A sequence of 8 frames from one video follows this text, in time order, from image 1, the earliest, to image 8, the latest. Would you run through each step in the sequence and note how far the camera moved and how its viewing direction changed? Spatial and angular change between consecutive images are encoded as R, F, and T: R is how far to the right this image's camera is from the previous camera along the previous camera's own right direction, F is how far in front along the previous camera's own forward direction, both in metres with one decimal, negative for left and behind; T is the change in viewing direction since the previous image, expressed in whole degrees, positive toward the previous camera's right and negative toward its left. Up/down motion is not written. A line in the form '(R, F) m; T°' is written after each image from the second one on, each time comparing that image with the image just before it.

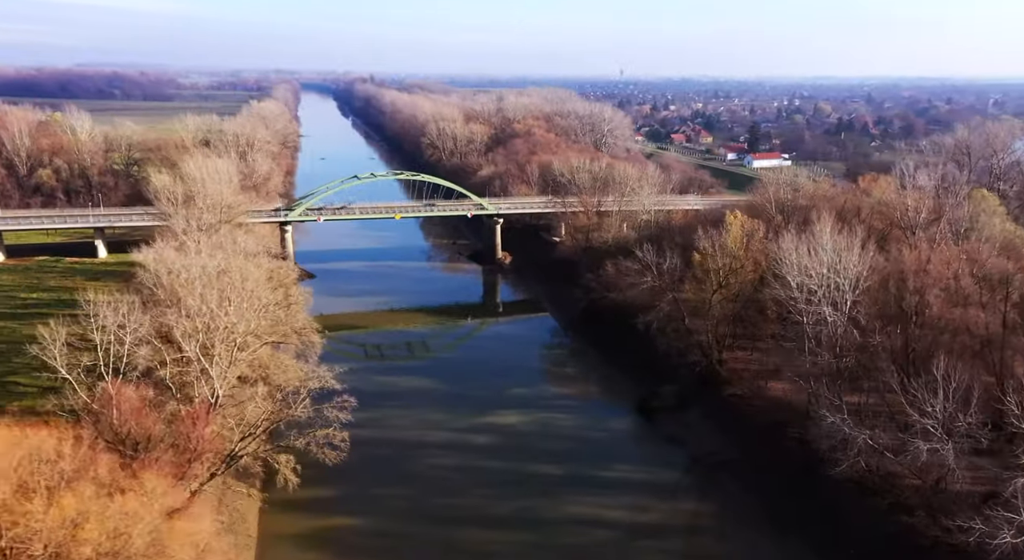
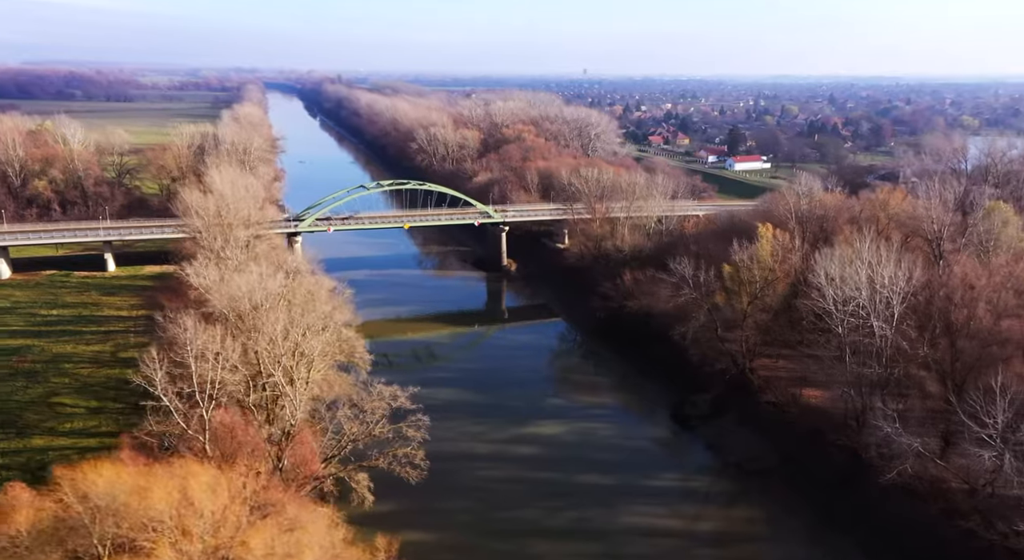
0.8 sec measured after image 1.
(-2.3, -0.6) m; +3°
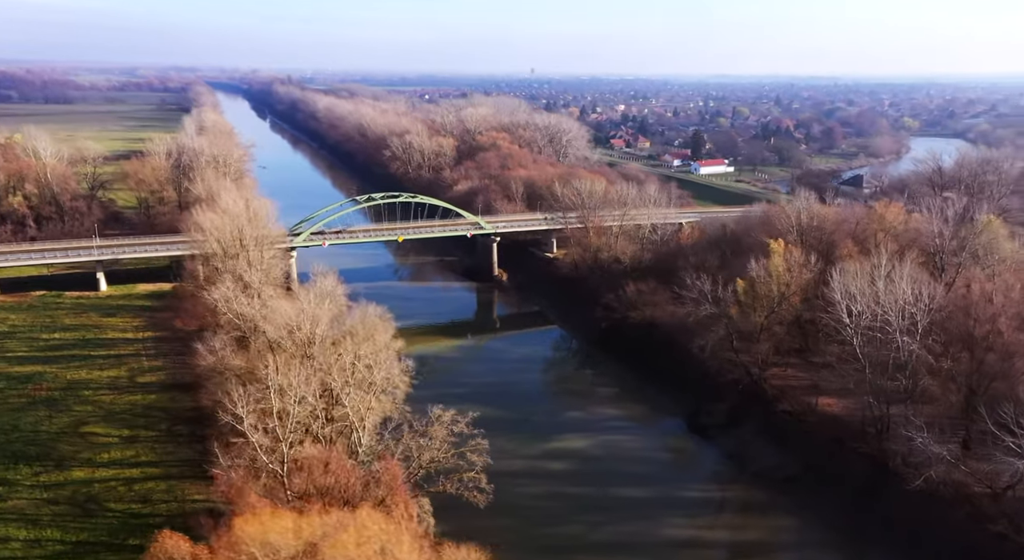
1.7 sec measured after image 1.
(-2.4, -0.5) m; +4°
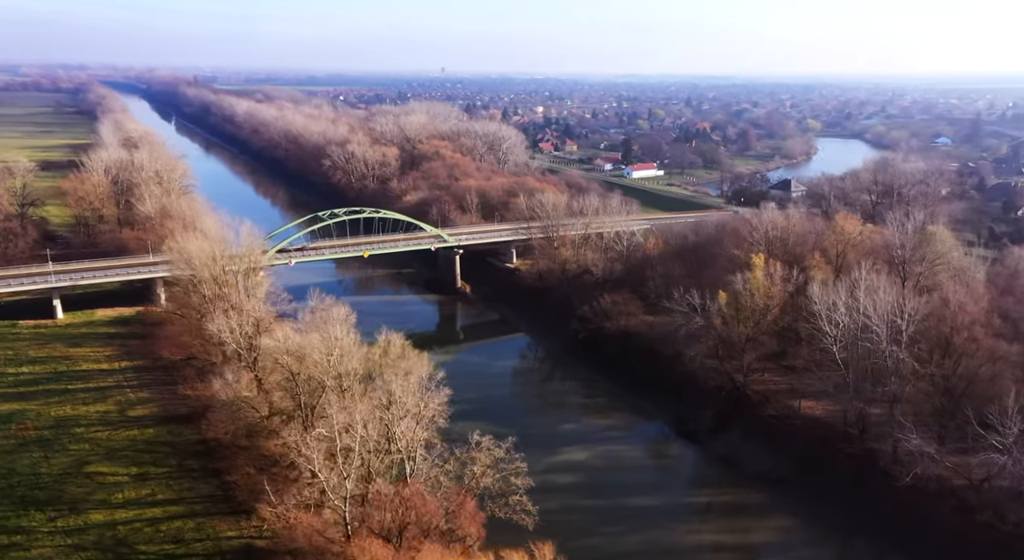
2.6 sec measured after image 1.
(-2.8, -0.5) m; +7°
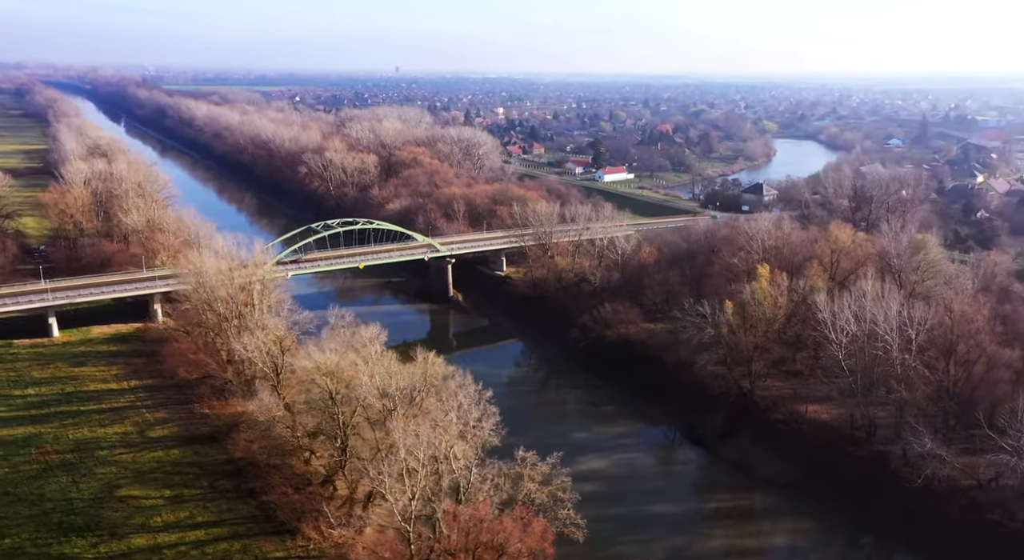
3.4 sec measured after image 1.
(-2.1, -0.5) m; +4°
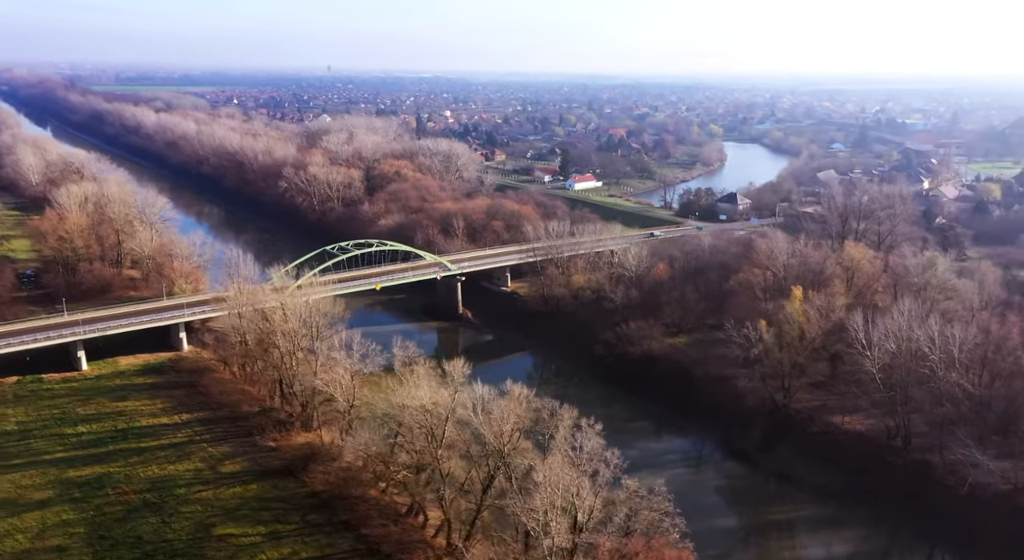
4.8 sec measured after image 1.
(-4.3, -1.0) m; +5°
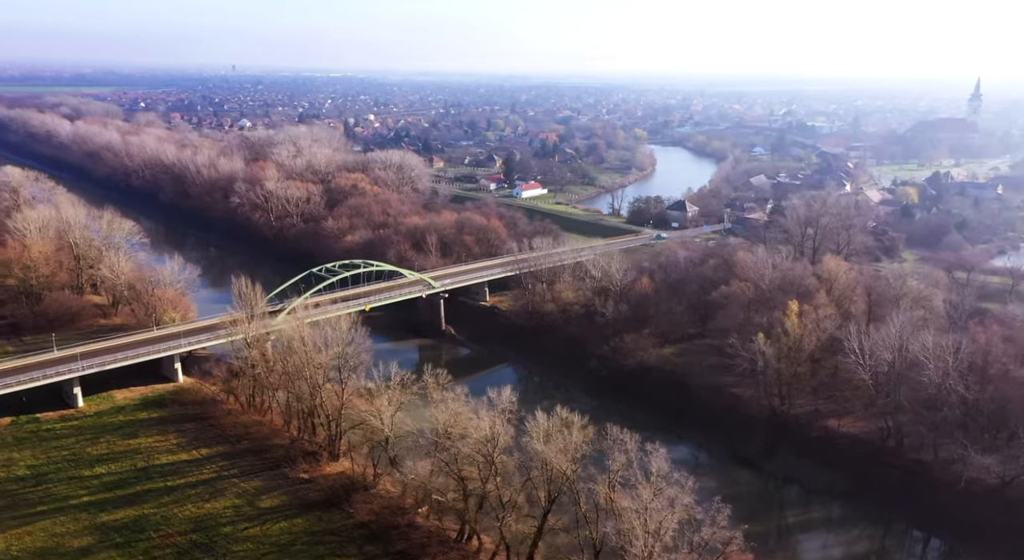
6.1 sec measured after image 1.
(-4.0, -0.7) m; +7°
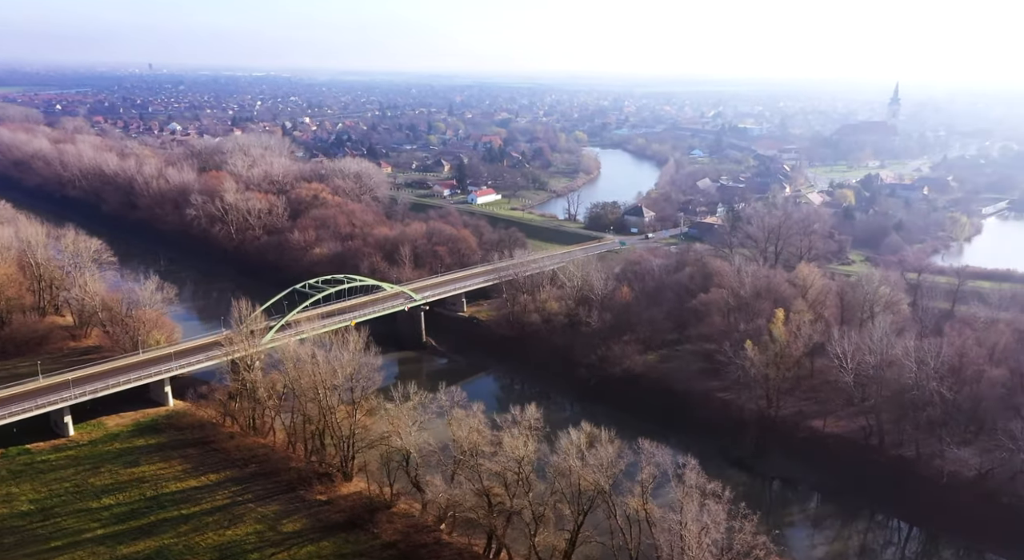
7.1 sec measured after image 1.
(-2.9, -0.5) m; +5°
